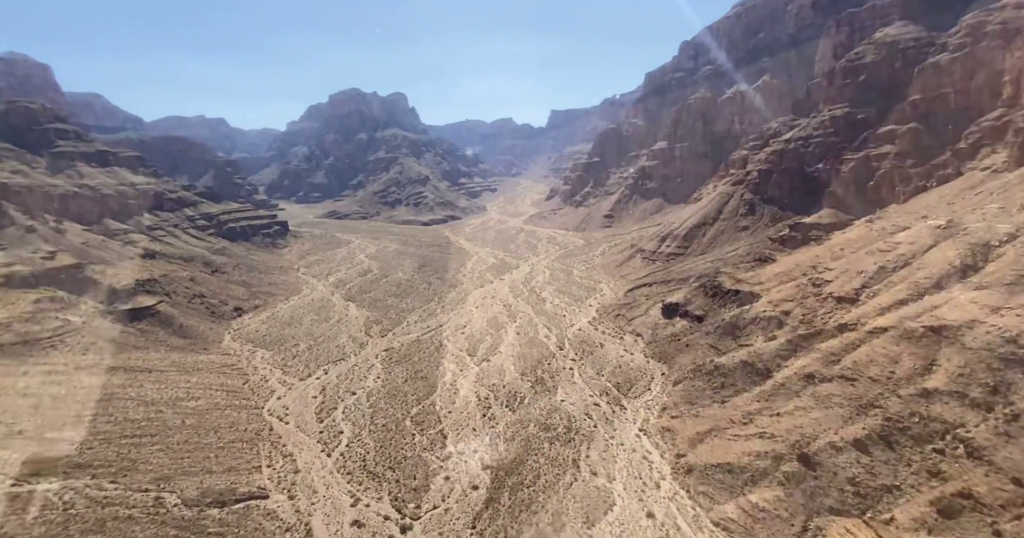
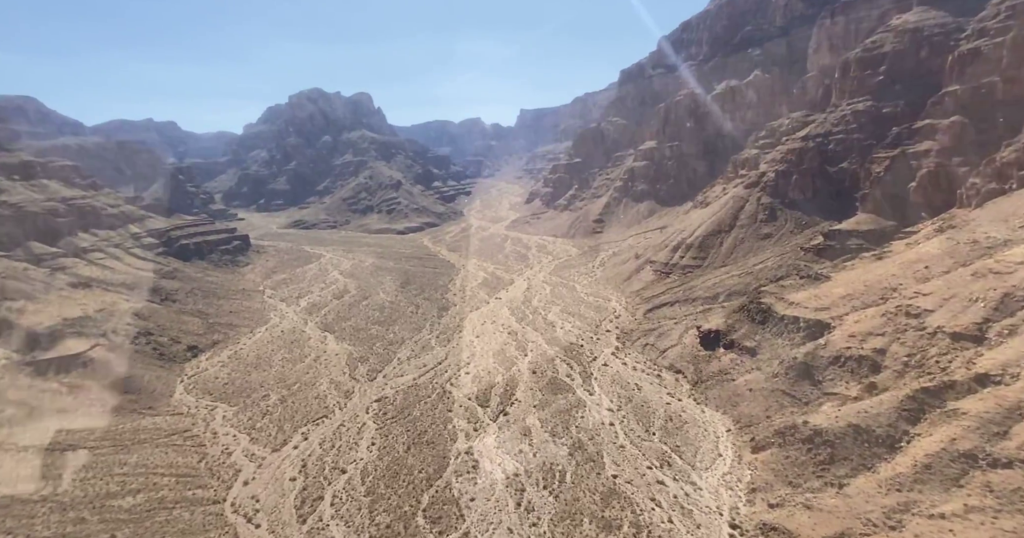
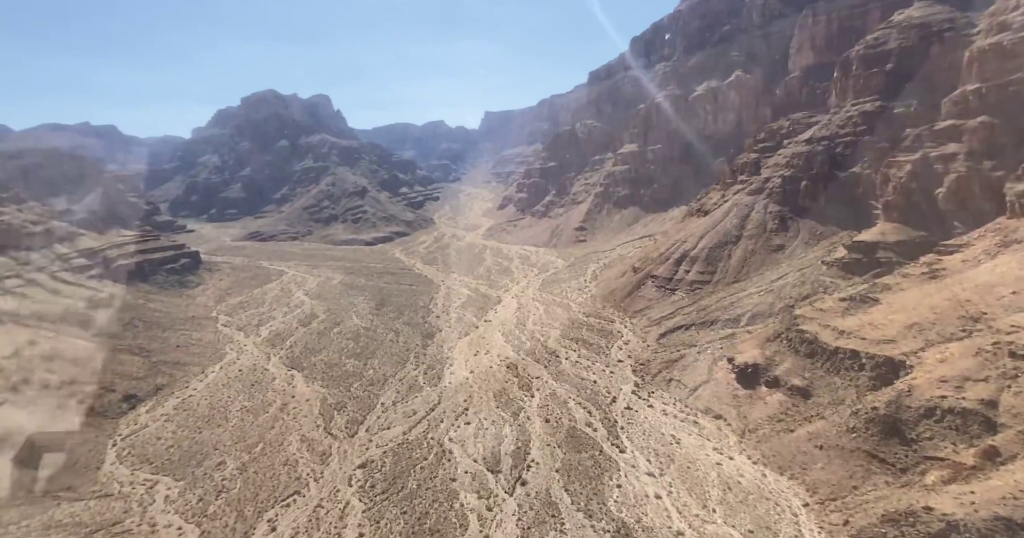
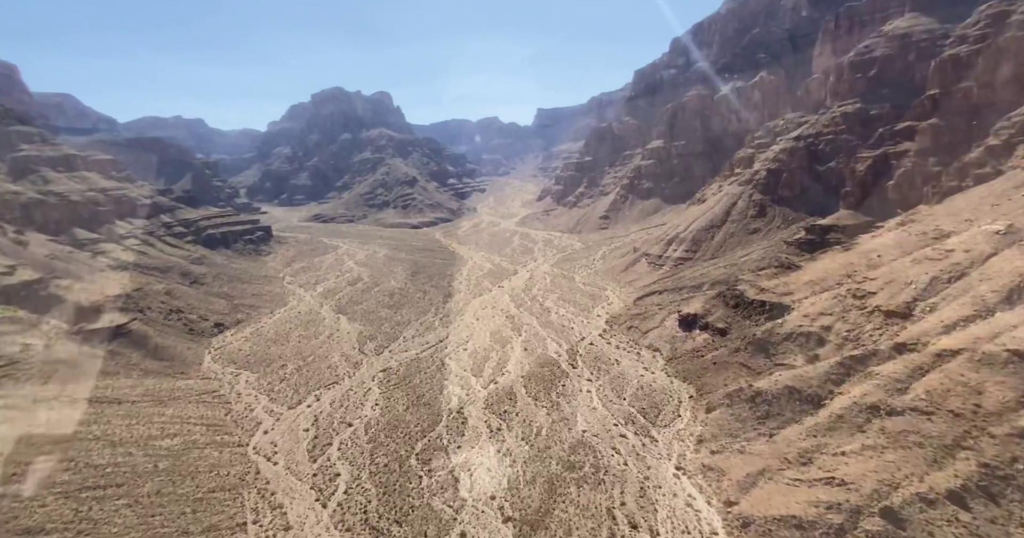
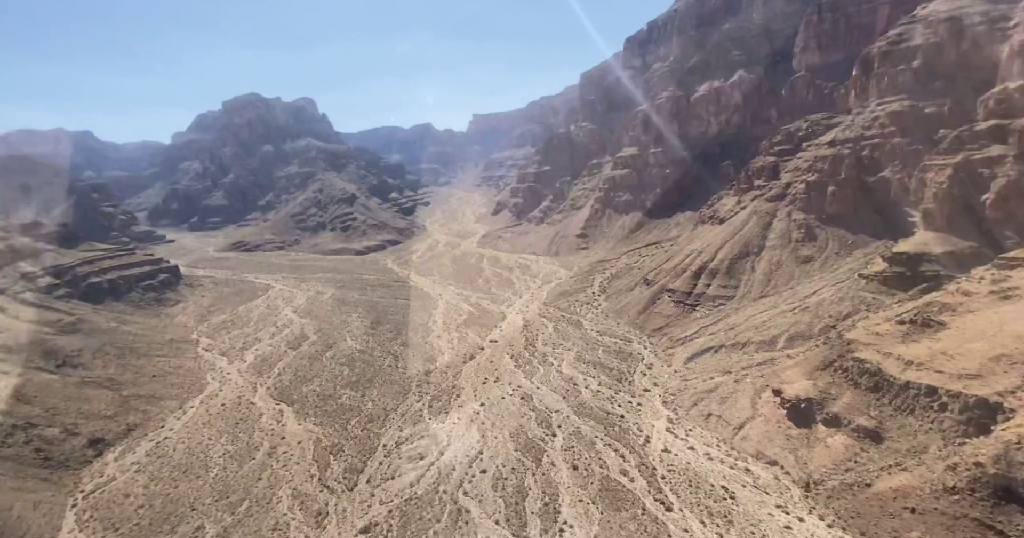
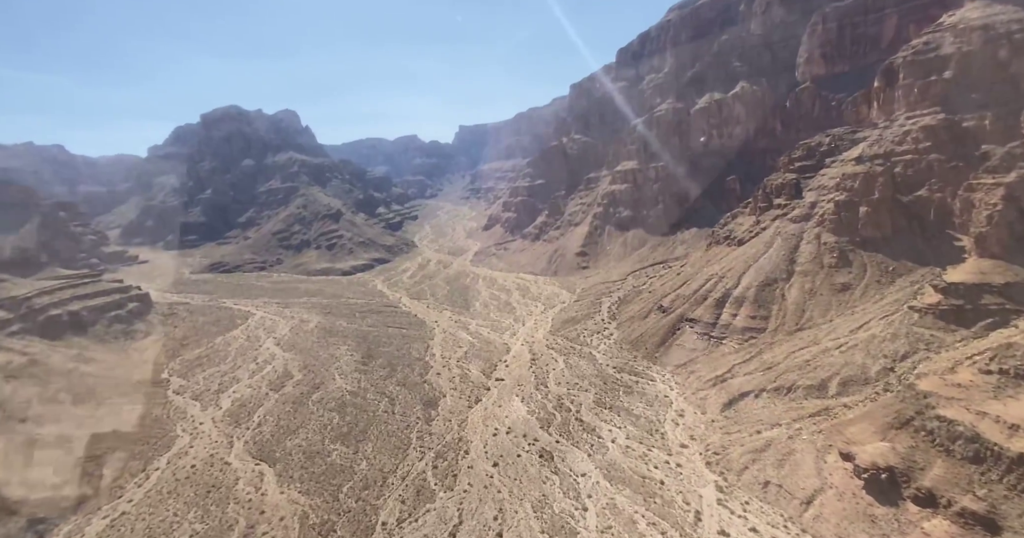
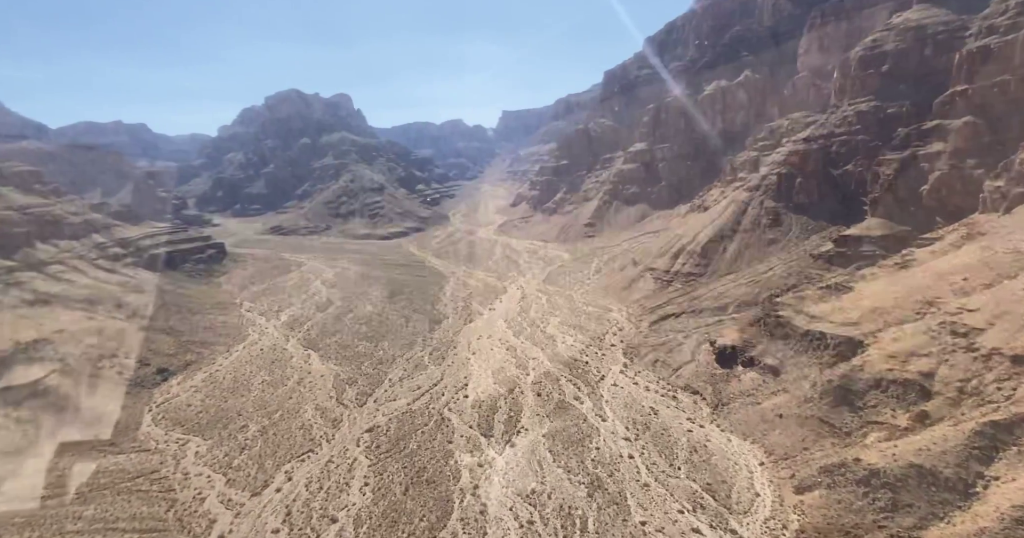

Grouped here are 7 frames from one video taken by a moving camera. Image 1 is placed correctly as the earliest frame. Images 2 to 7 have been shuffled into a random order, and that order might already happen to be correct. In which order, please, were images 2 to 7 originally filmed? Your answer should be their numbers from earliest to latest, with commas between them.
4, 2, 7, 3, 5, 6
